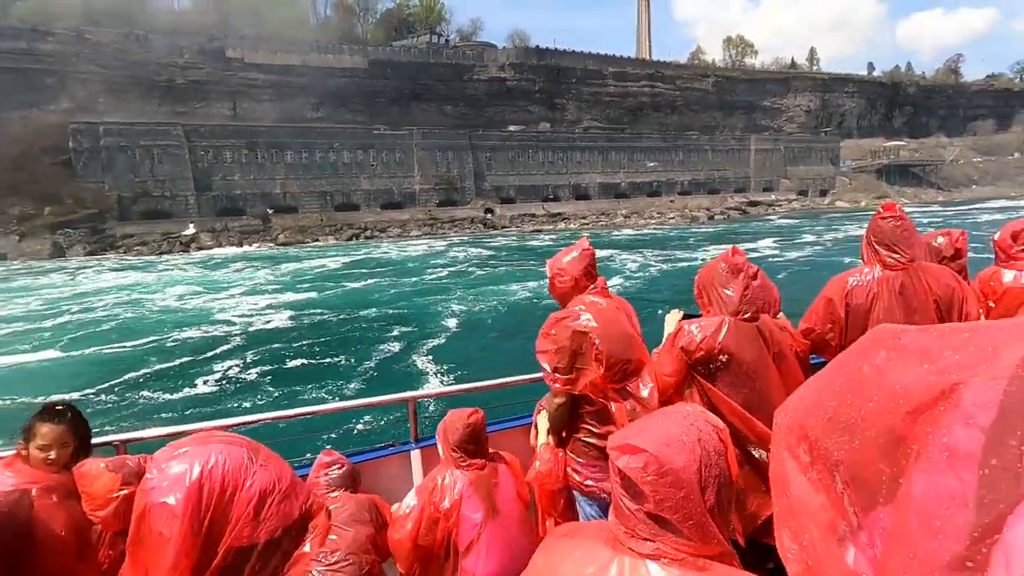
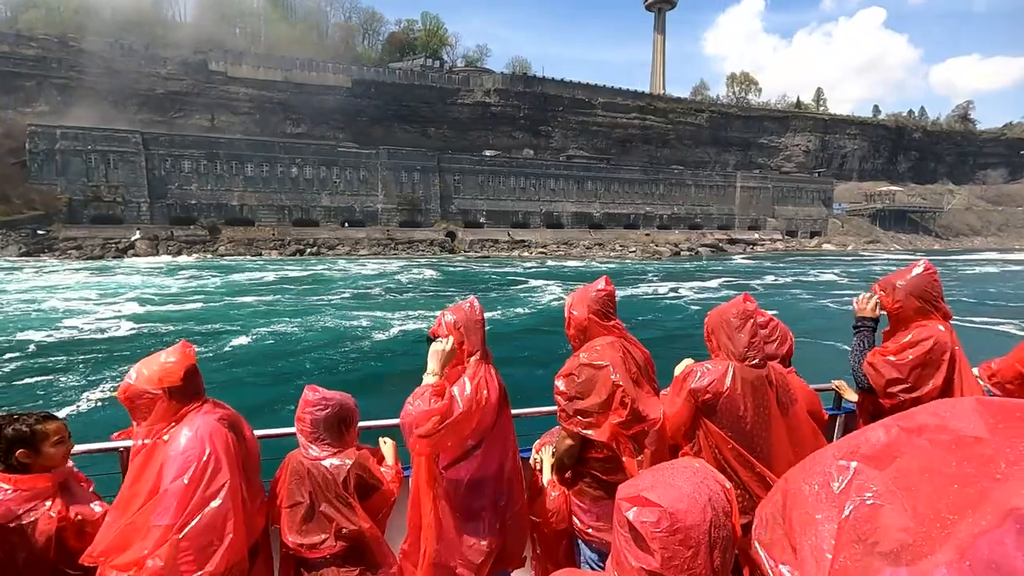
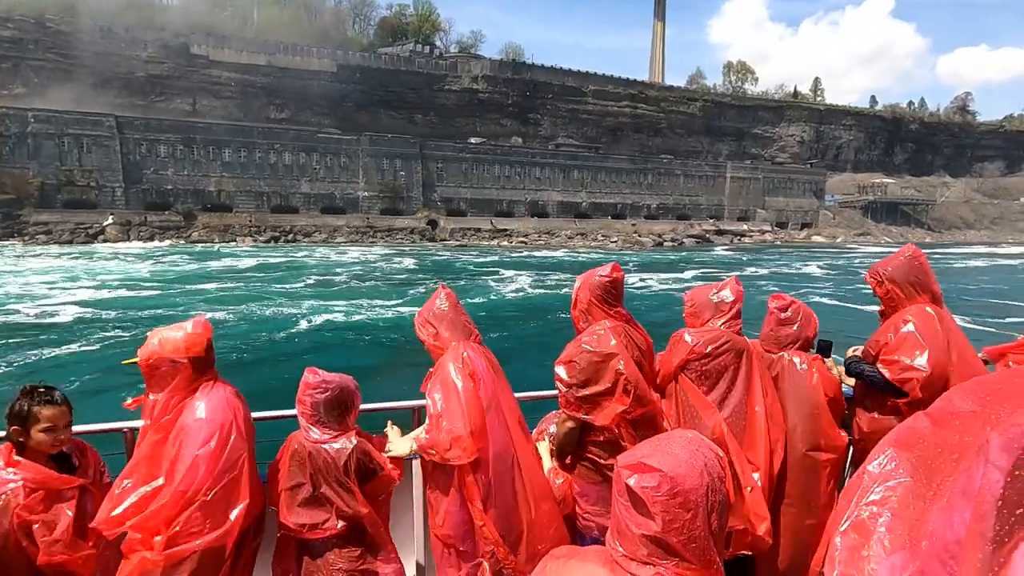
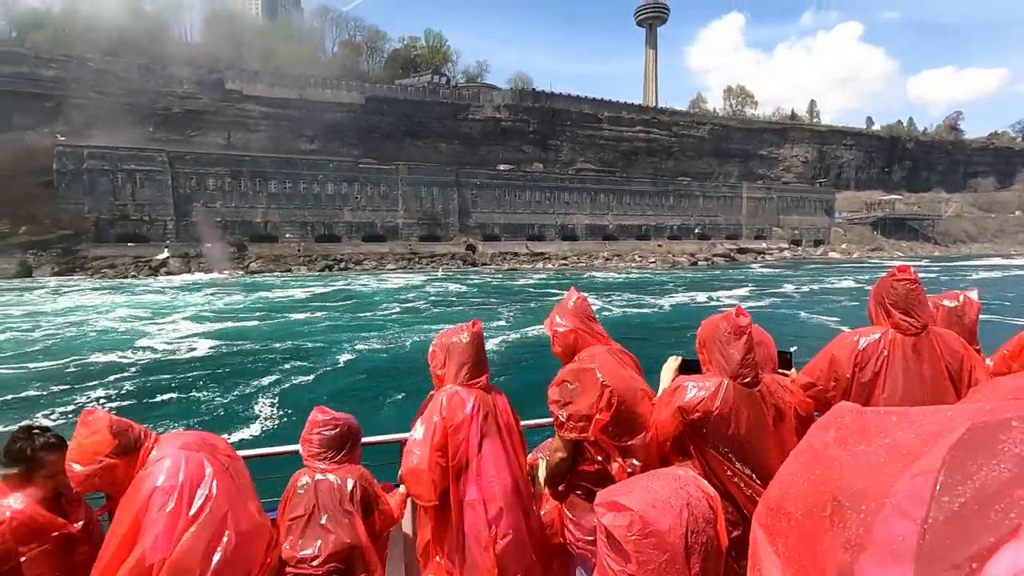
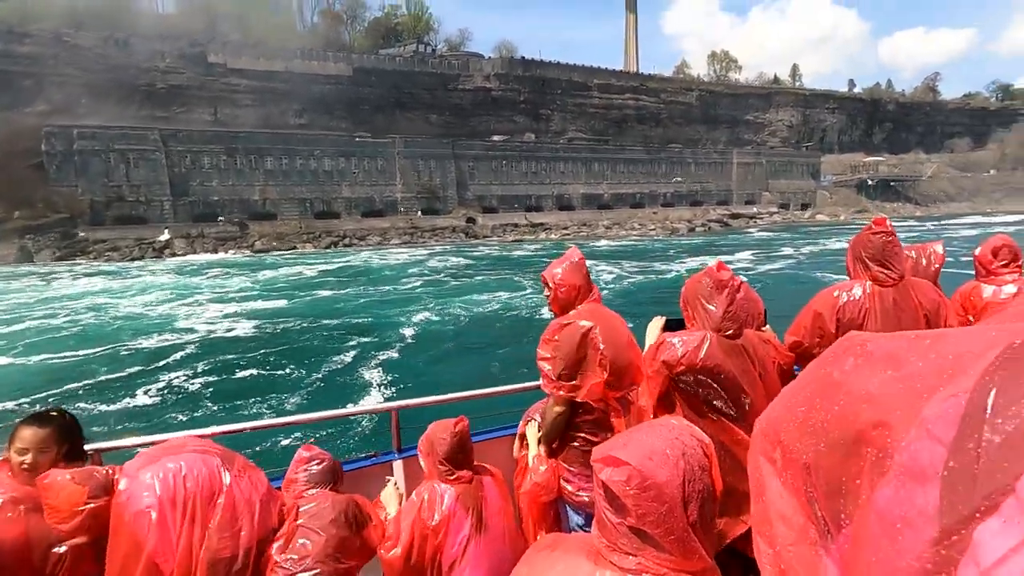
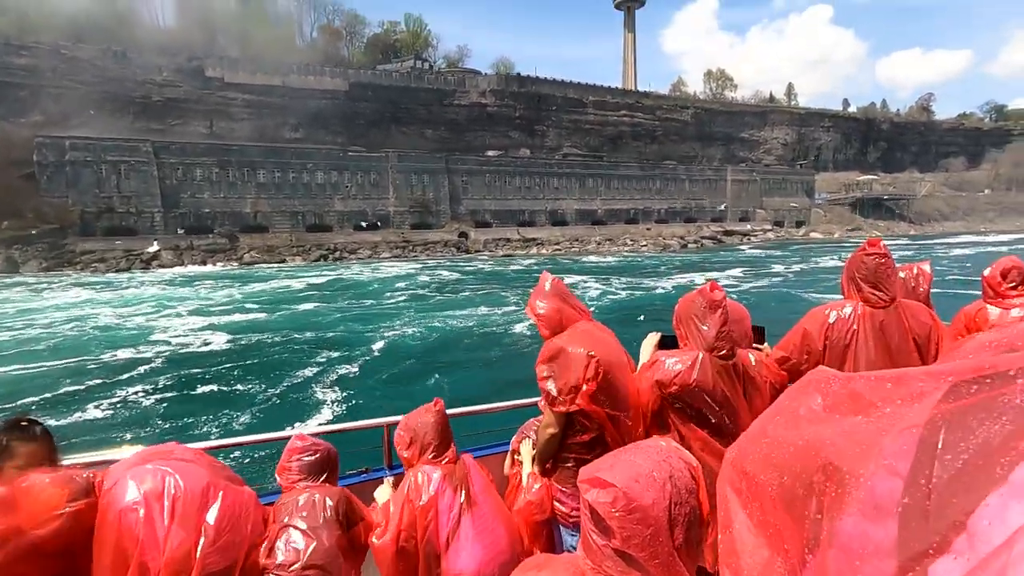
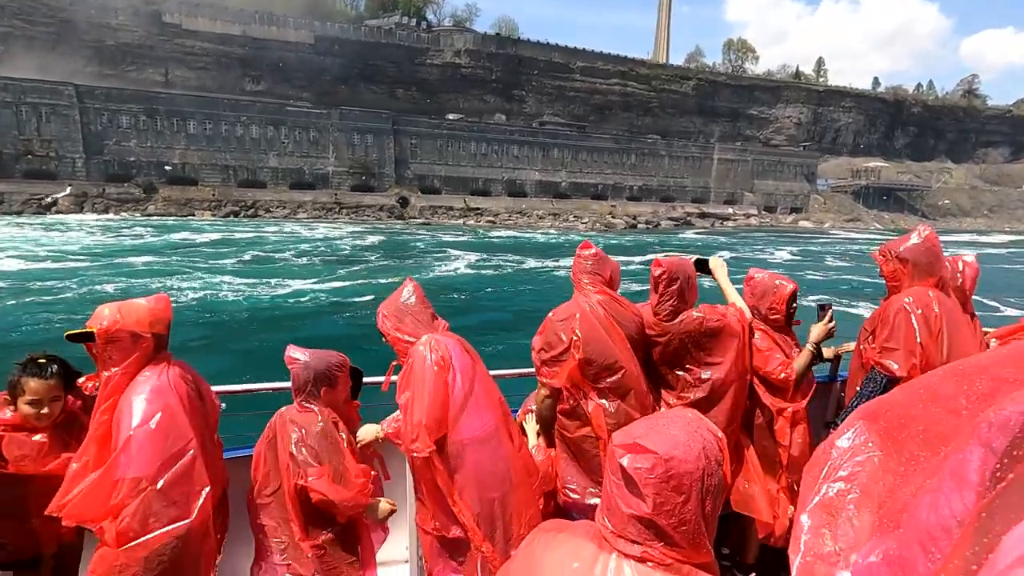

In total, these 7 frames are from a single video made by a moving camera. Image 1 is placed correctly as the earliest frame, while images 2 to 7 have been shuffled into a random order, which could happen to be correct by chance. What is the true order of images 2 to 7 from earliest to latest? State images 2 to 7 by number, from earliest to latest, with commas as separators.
5, 6, 4, 2, 3, 7
